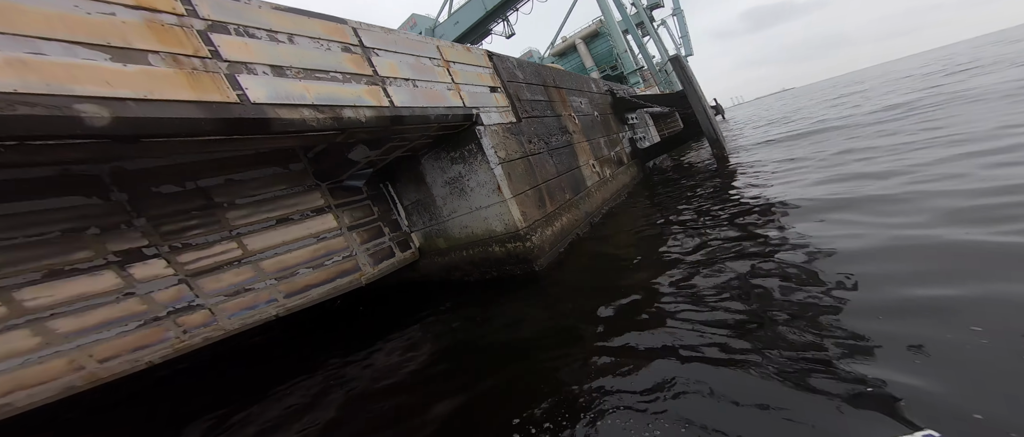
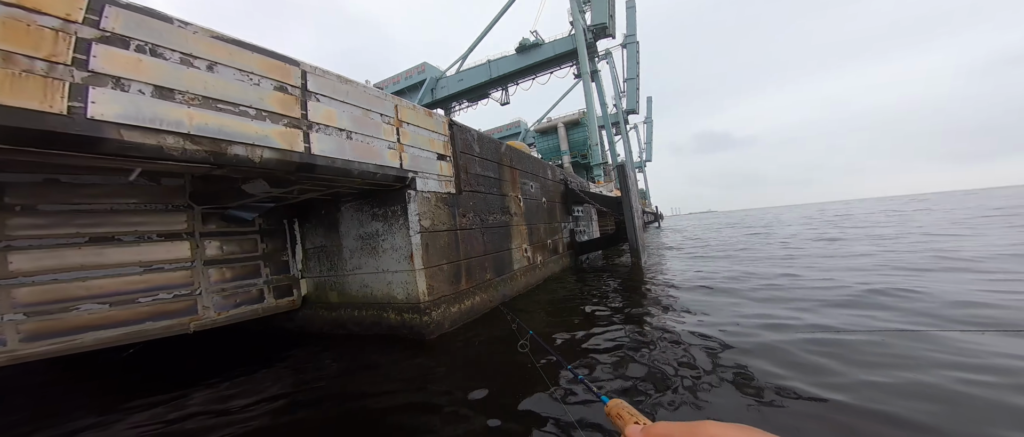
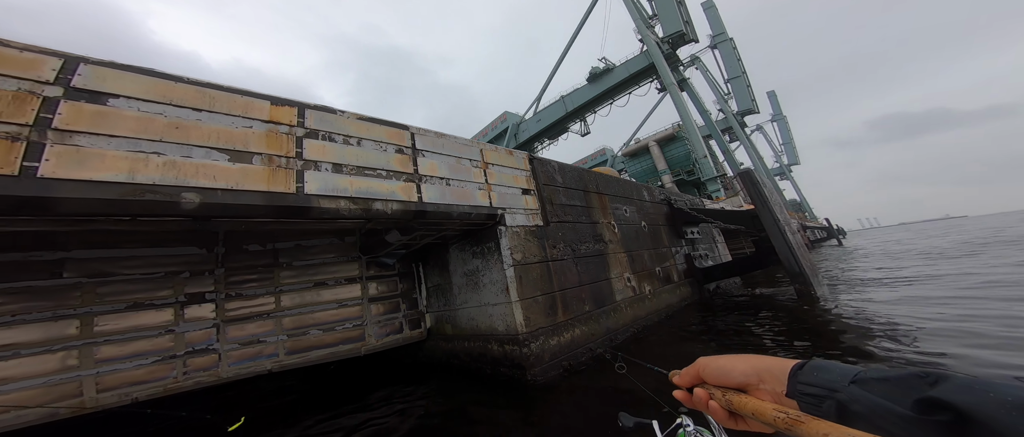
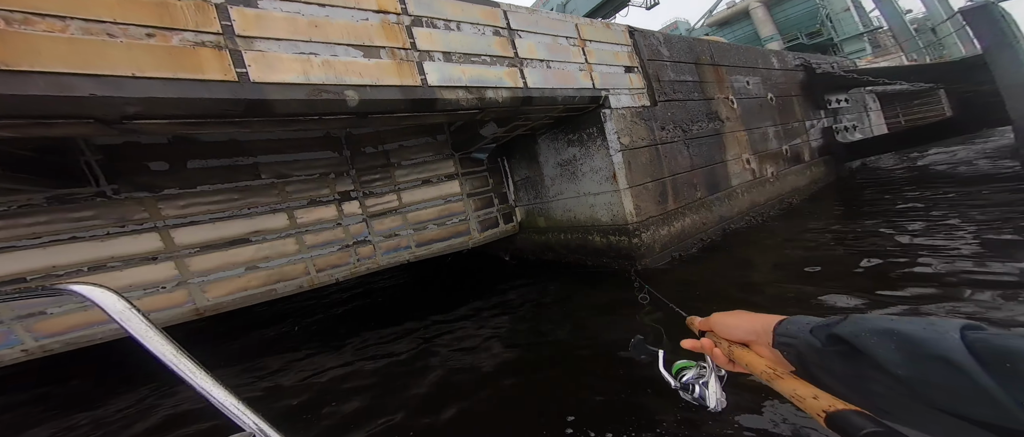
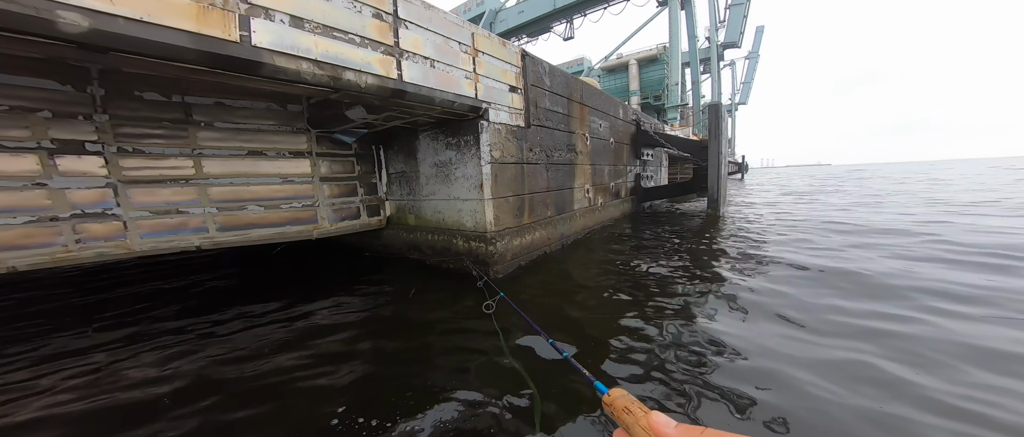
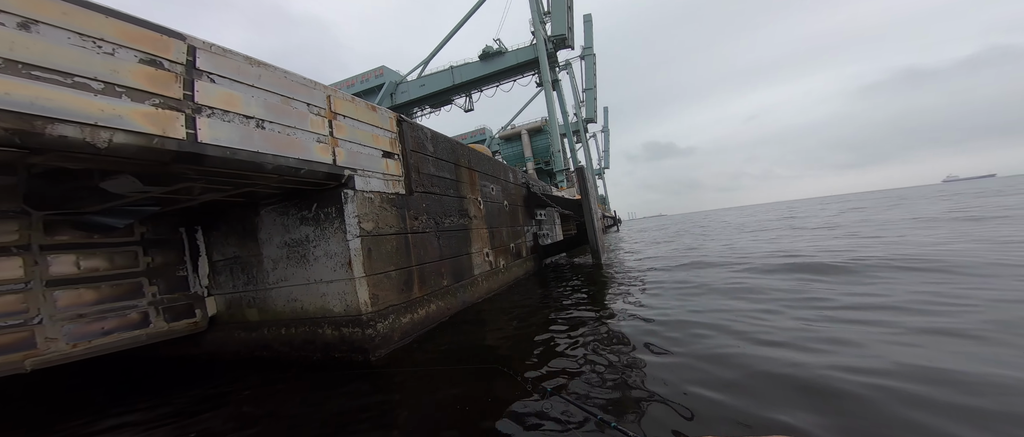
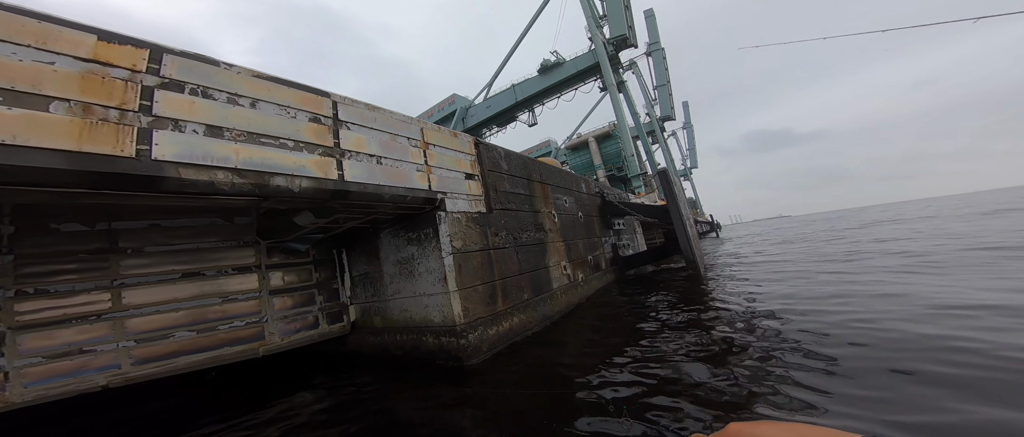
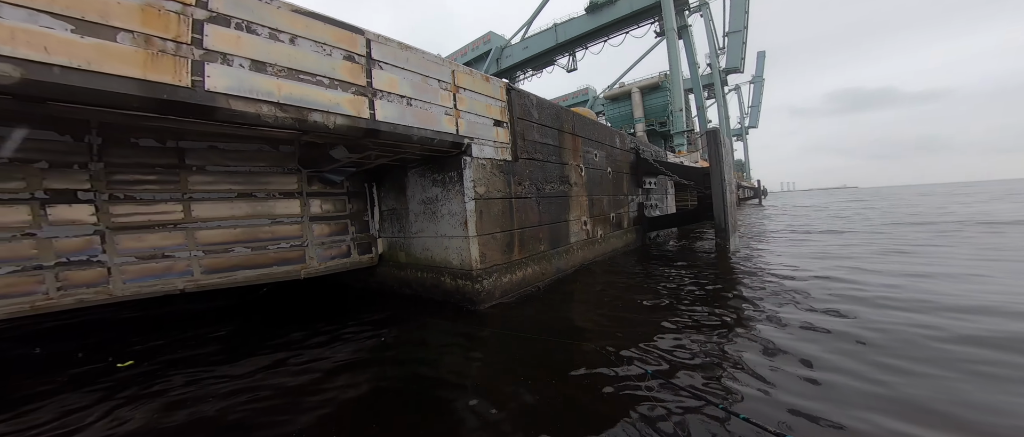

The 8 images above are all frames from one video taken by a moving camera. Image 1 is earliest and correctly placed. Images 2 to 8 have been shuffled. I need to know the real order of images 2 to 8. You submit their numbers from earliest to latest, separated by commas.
4, 5, 2, 3, 7, 6, 8
